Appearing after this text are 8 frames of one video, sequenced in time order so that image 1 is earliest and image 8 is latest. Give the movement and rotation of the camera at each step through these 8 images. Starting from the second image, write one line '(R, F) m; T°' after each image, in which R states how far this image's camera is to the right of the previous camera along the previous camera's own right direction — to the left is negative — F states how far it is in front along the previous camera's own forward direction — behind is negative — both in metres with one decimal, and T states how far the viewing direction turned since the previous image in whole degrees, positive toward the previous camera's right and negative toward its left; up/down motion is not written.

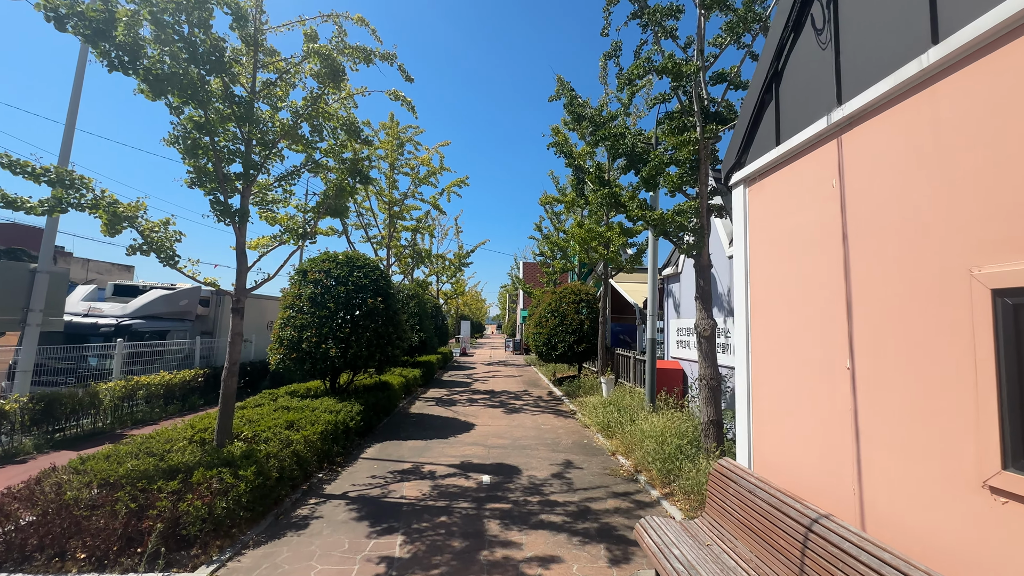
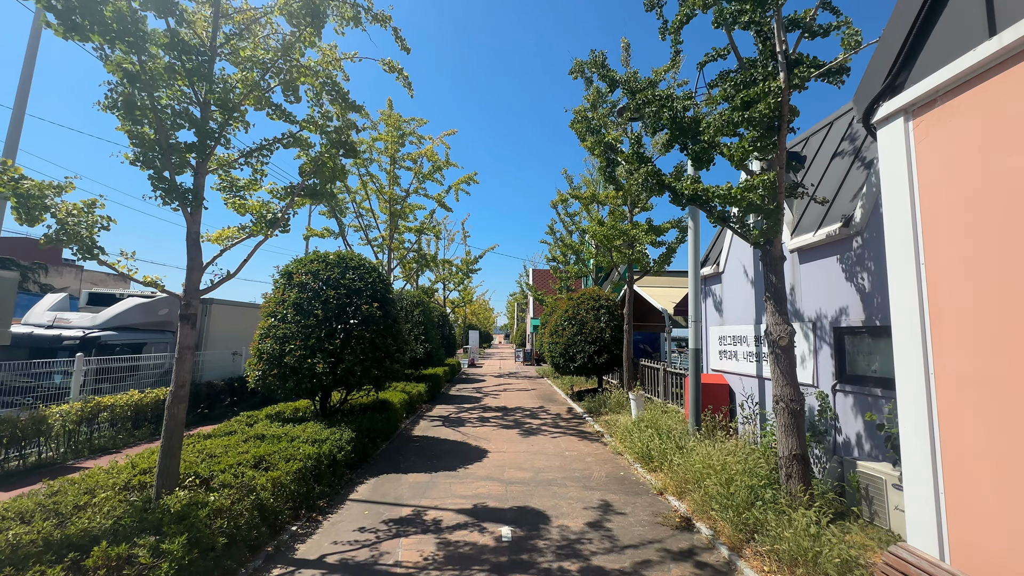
(-0.2, +1.2) m; -1°
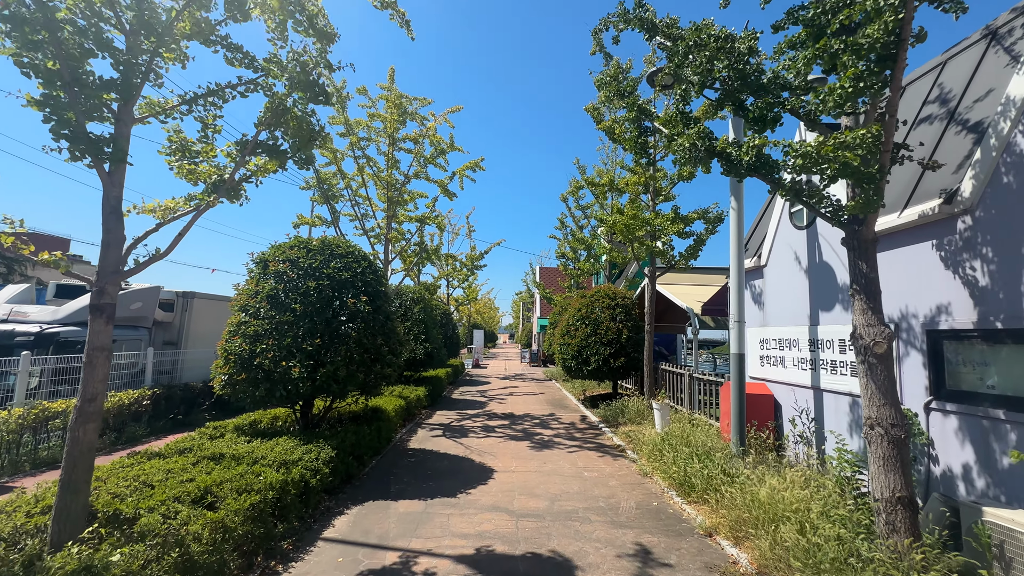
(-0.1, +1.1) m; -1°
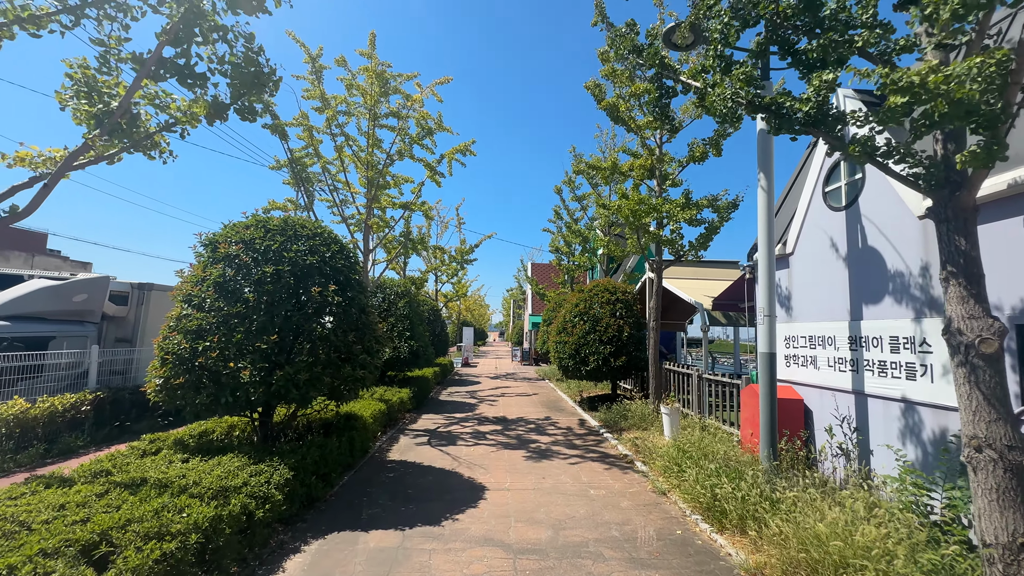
(-0.1, +0.9) m; +1°
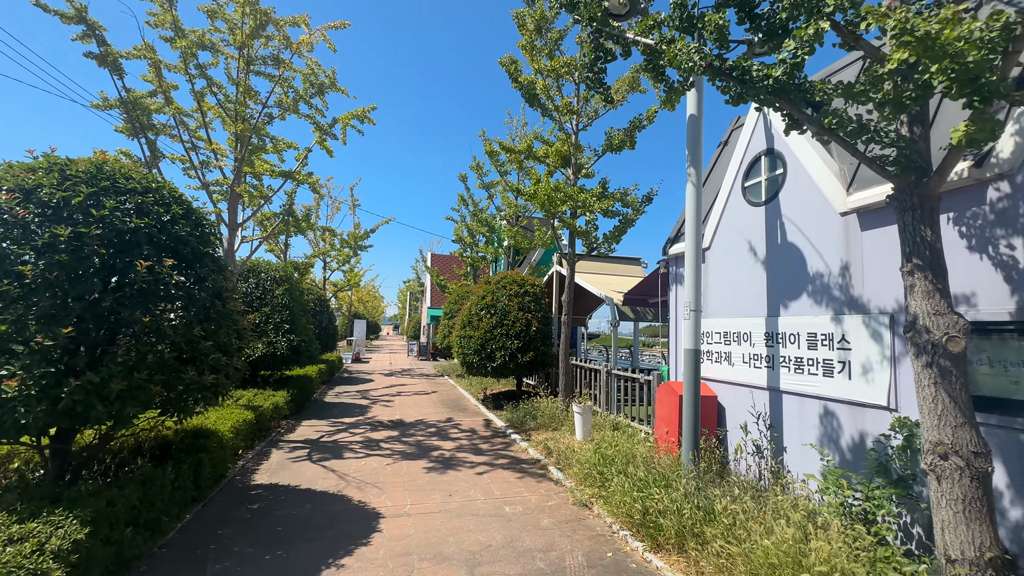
(-0.1, +0.9) m; +13°
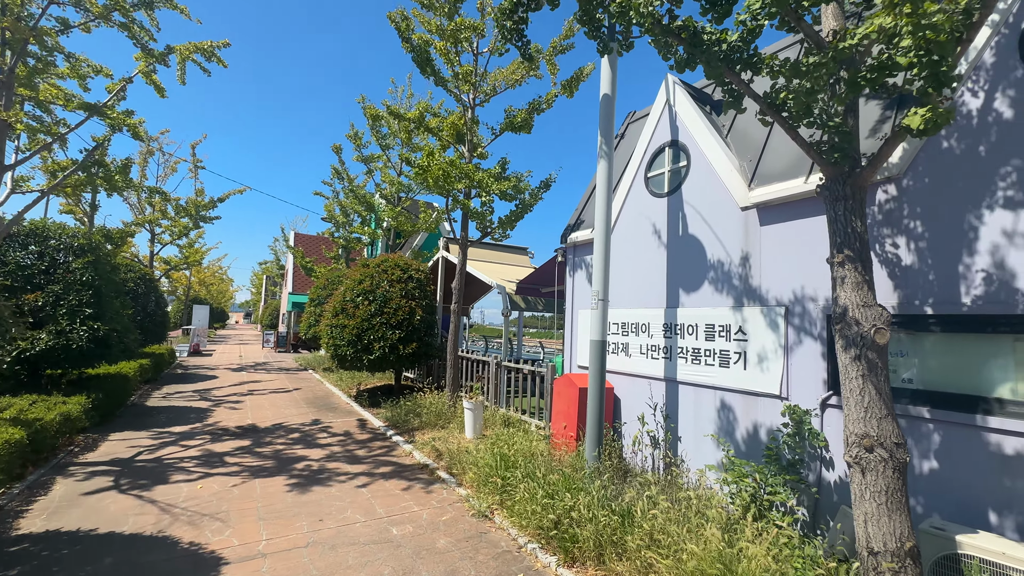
(-0.2, +0.7) m; +16°
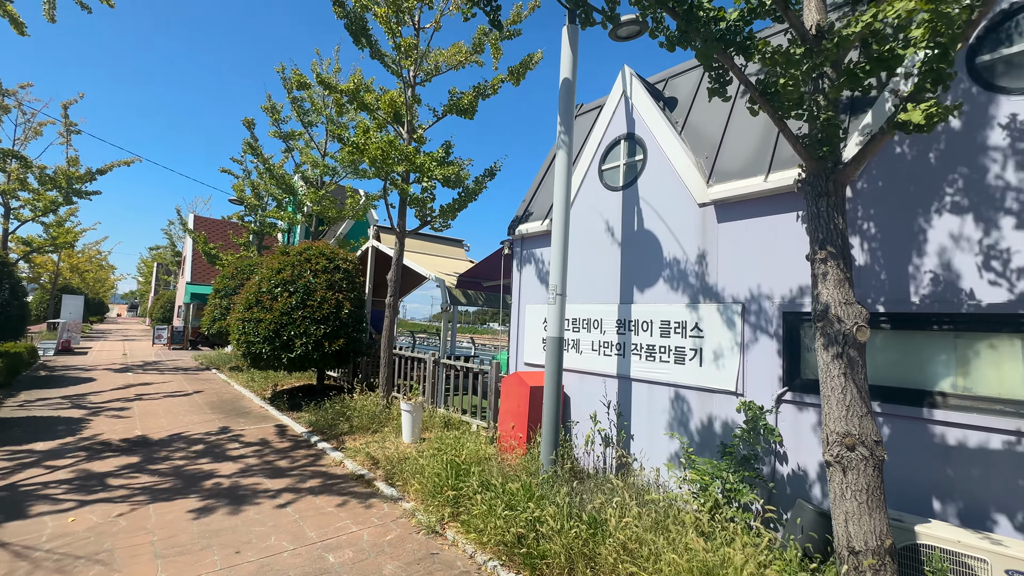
(-0.3, +0.4) m; +10°
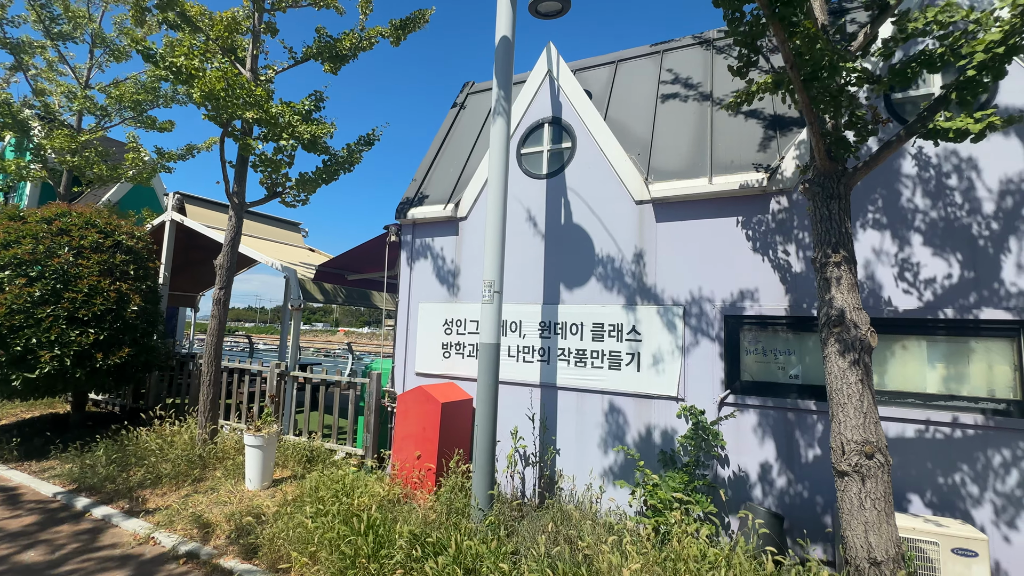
(-0.9, +1.1) m; +23°
